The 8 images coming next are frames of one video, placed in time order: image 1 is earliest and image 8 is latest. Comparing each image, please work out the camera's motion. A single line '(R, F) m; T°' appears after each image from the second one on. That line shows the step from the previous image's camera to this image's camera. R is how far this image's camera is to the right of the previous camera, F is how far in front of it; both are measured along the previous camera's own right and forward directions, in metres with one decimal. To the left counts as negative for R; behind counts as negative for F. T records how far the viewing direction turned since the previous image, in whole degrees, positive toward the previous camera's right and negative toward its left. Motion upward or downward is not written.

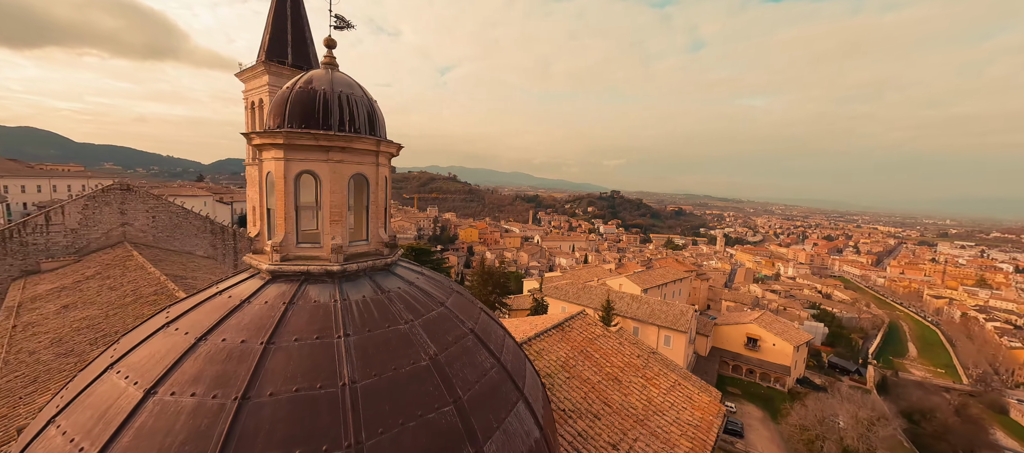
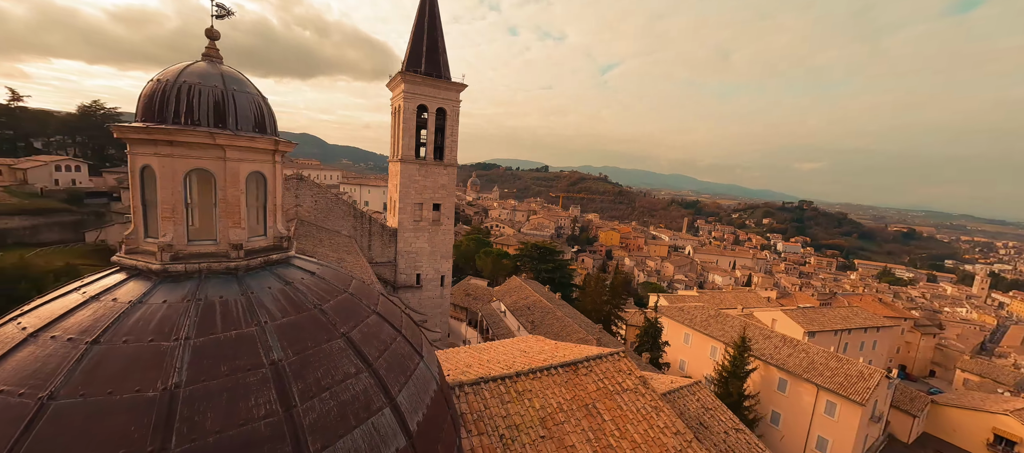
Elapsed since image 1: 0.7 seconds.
(+2.2, +1.5) m; -23°
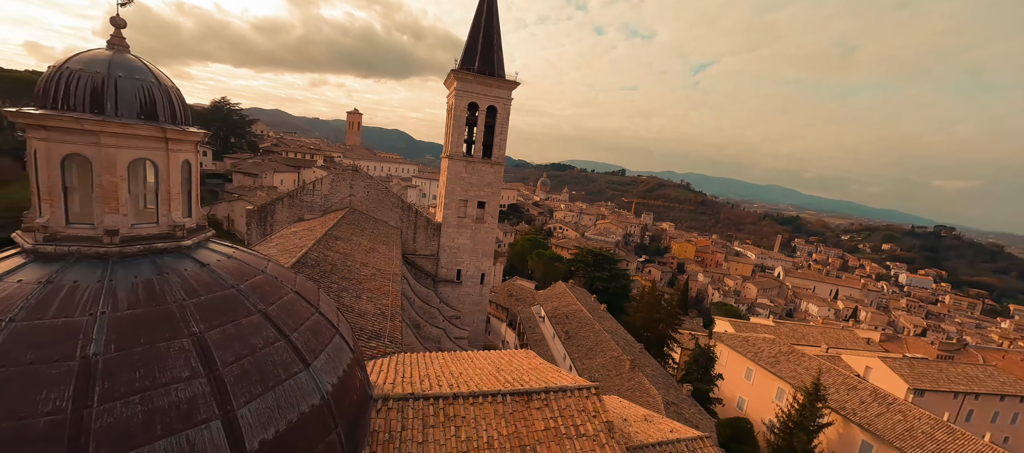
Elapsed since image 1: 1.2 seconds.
(+1.6, +0.7) m; -11°
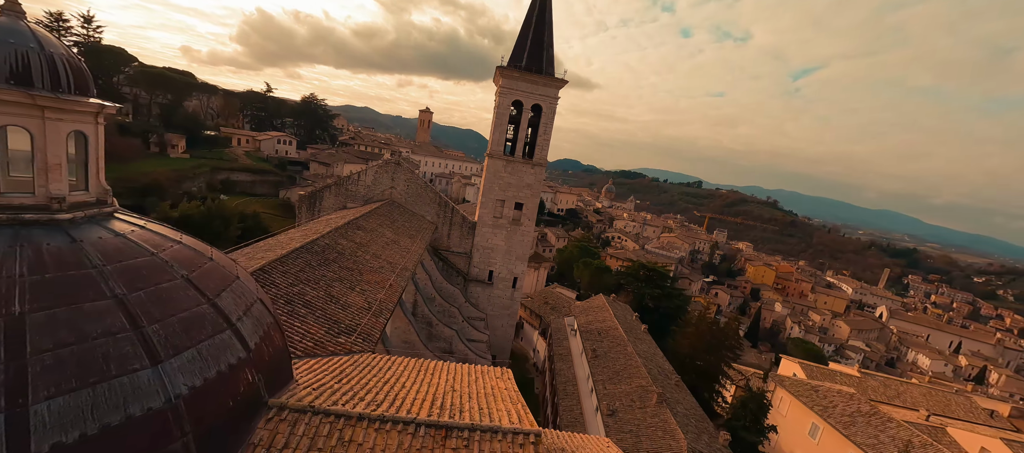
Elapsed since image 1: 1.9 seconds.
(+1.5, +0.9) m; -10°
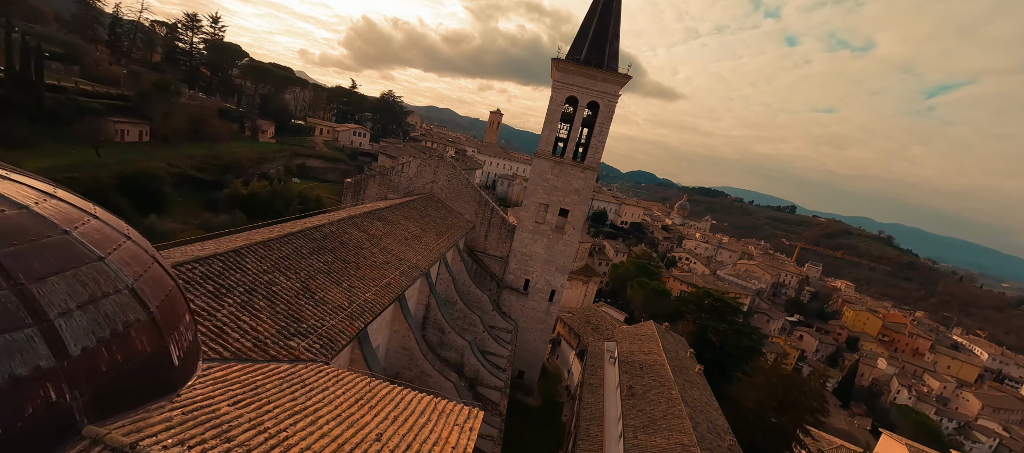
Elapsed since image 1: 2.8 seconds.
(+1.1, +1.6) m; -10°
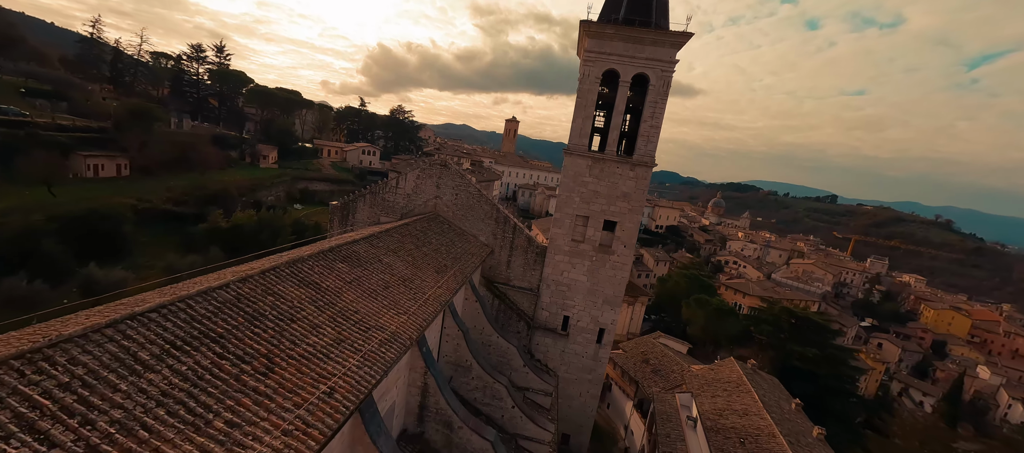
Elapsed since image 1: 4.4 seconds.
(-0.2, +4.3) m; -4°
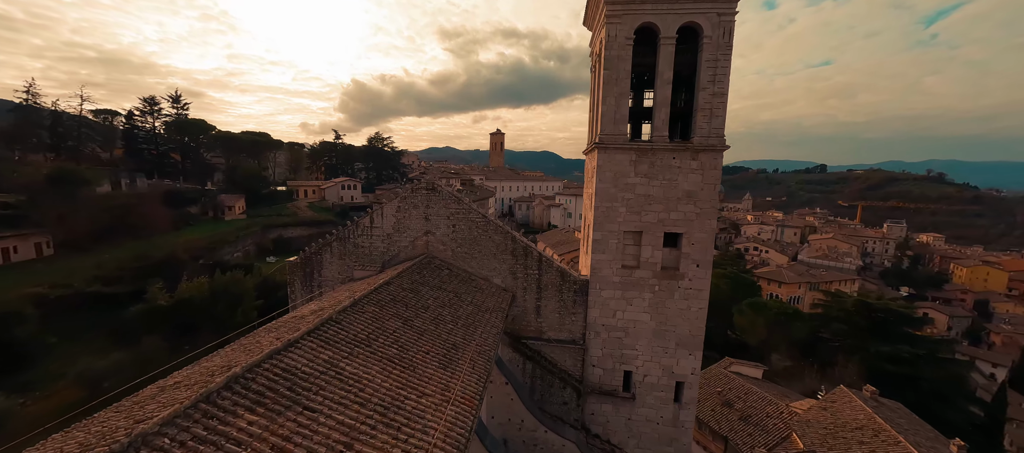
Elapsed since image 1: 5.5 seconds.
(-0.7, +3.9) m; +1°
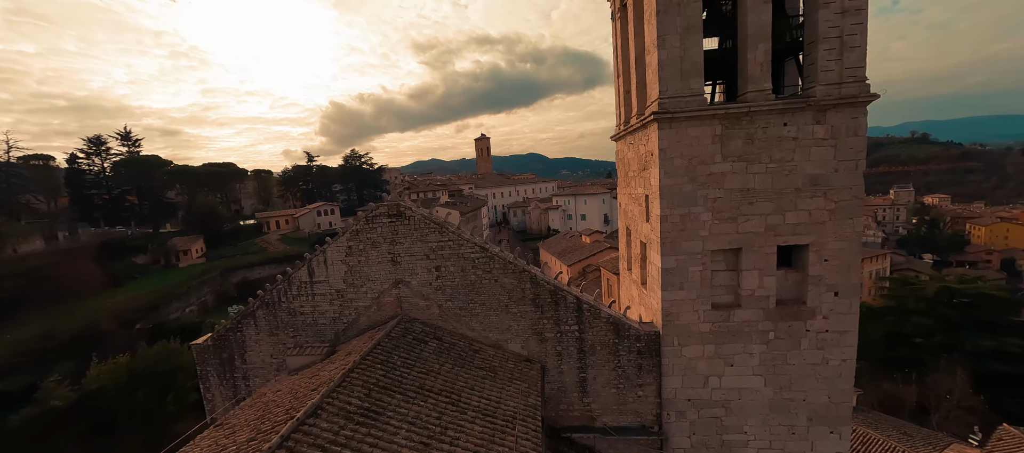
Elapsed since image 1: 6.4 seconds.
(-0.4, +3.8) m; +1°
